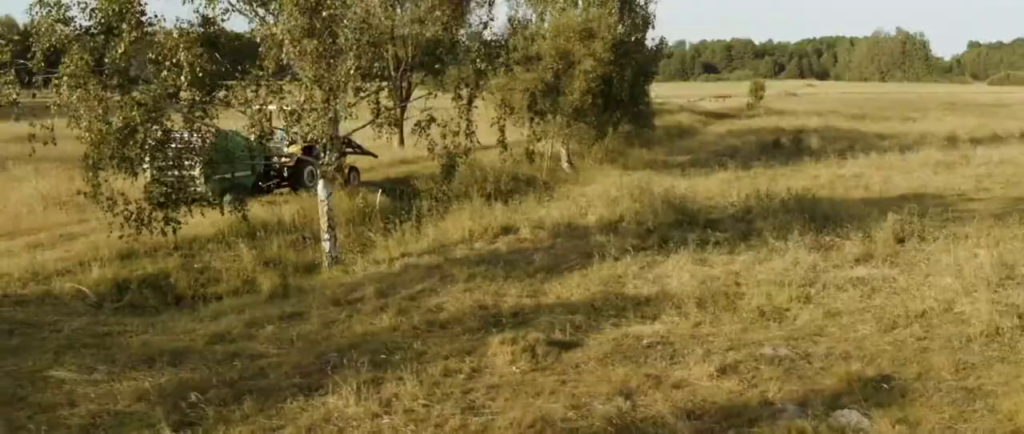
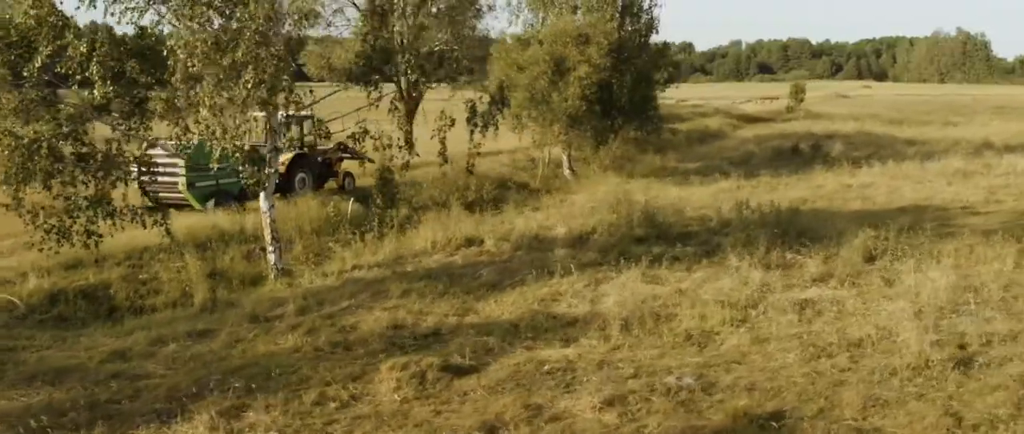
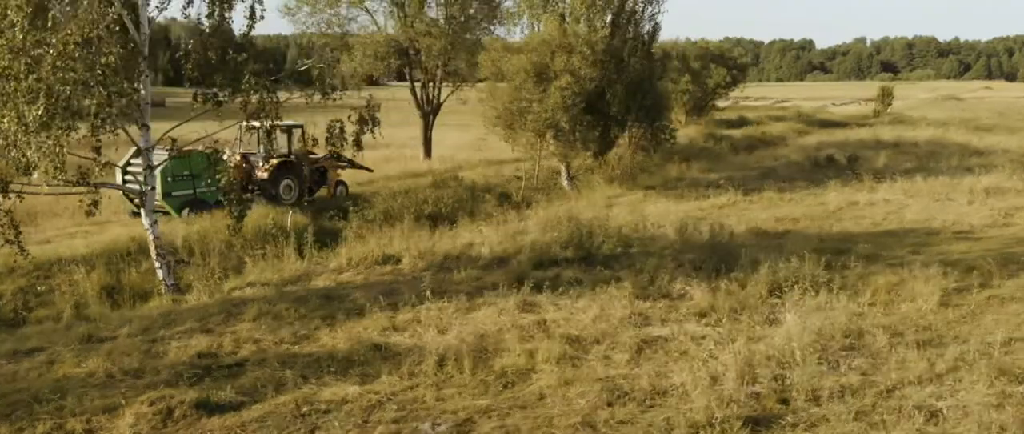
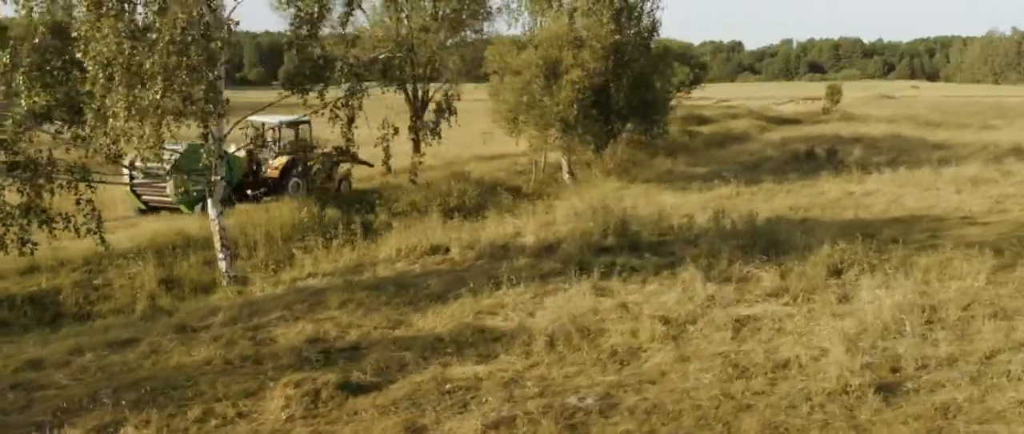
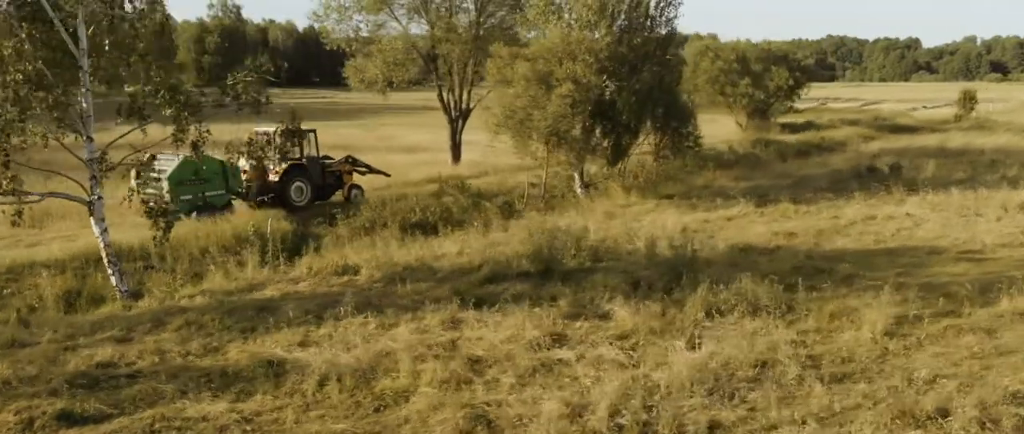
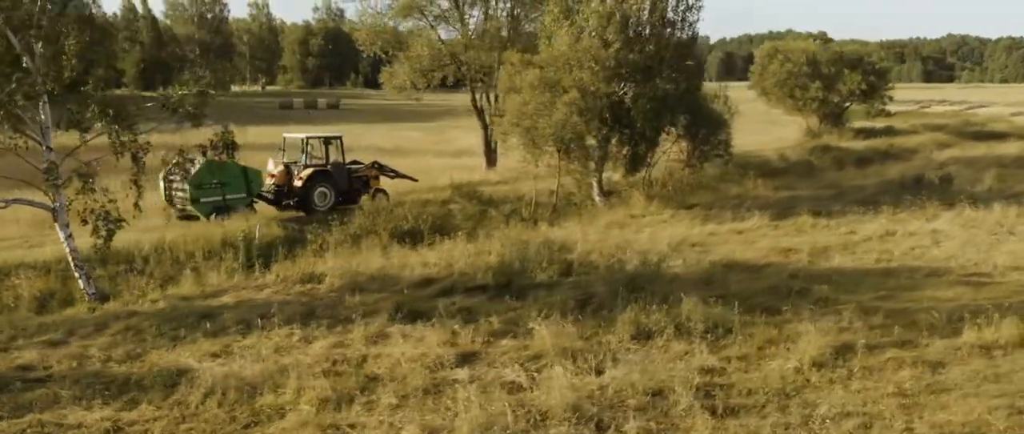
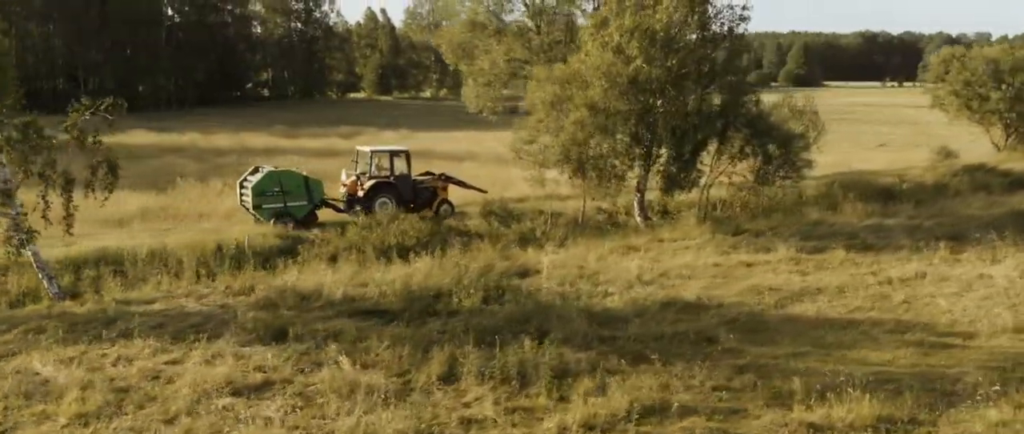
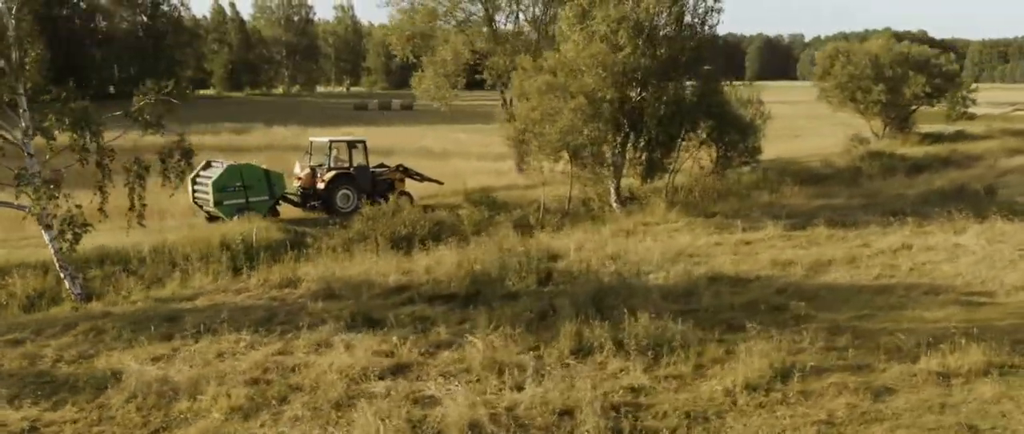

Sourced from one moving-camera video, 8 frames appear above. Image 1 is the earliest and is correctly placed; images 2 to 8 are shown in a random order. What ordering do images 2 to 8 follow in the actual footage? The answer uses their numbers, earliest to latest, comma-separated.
2, 4, 3, 5, 6, 8, 7
